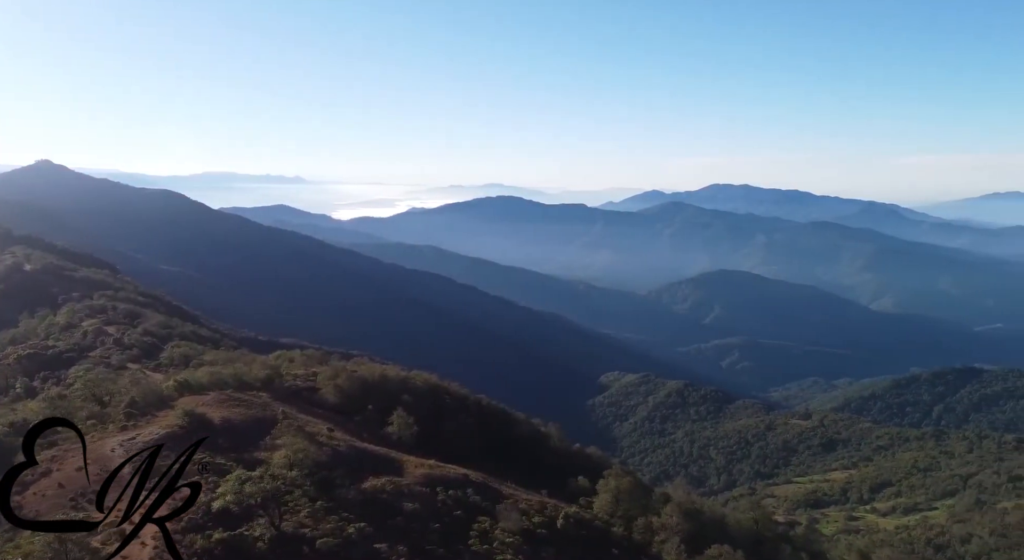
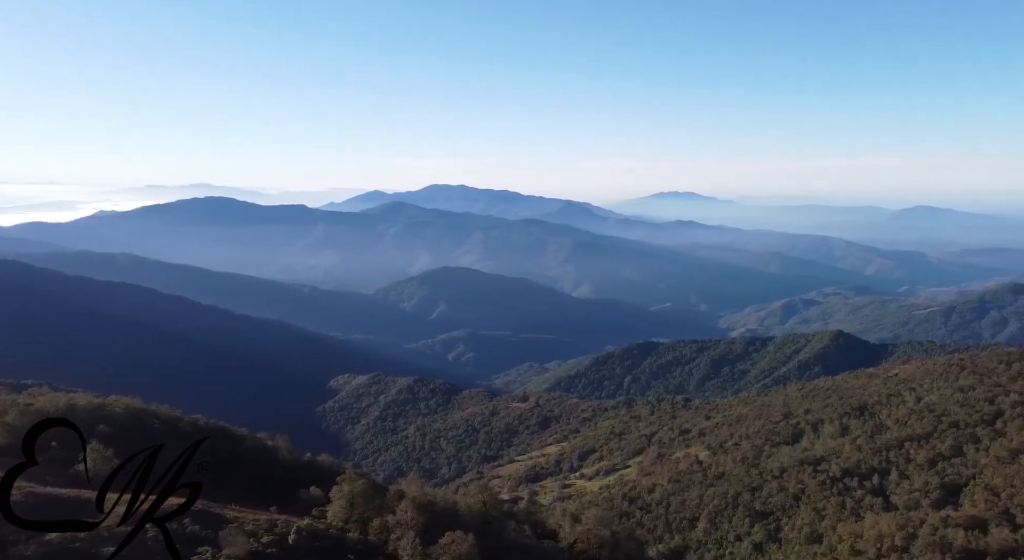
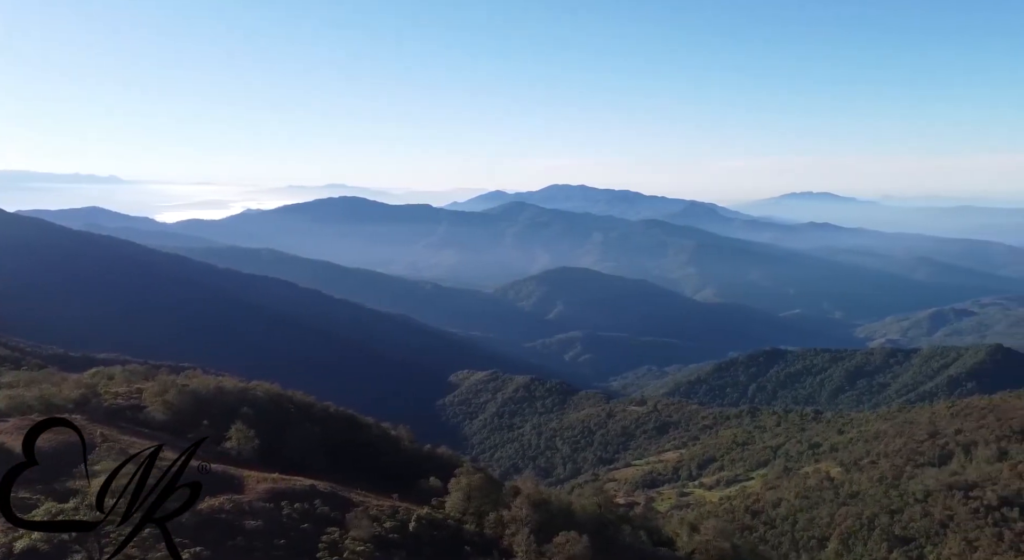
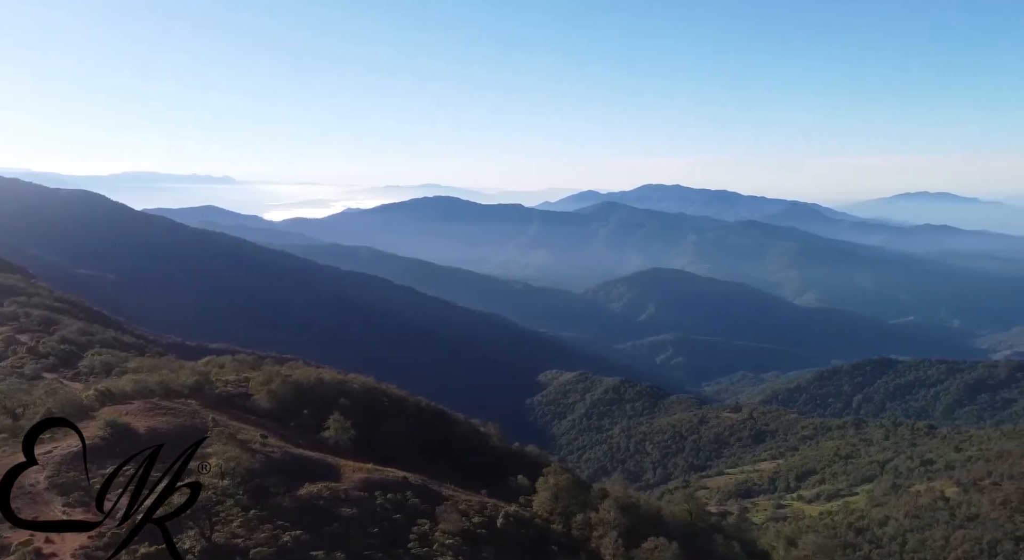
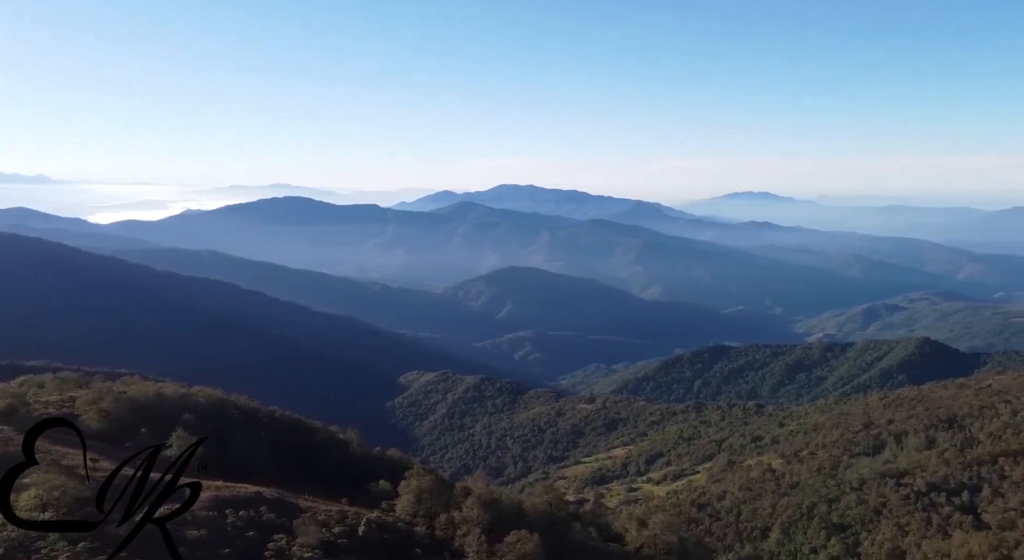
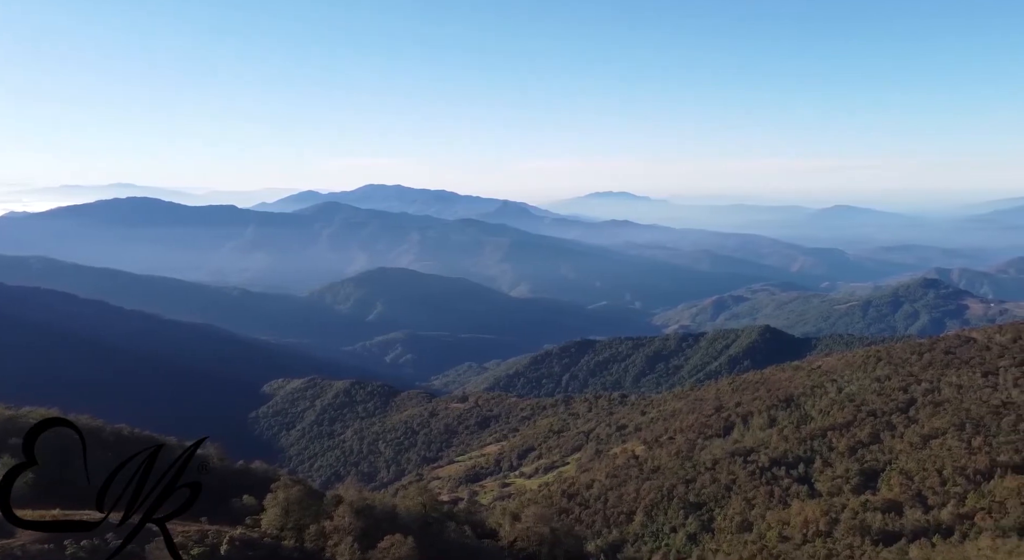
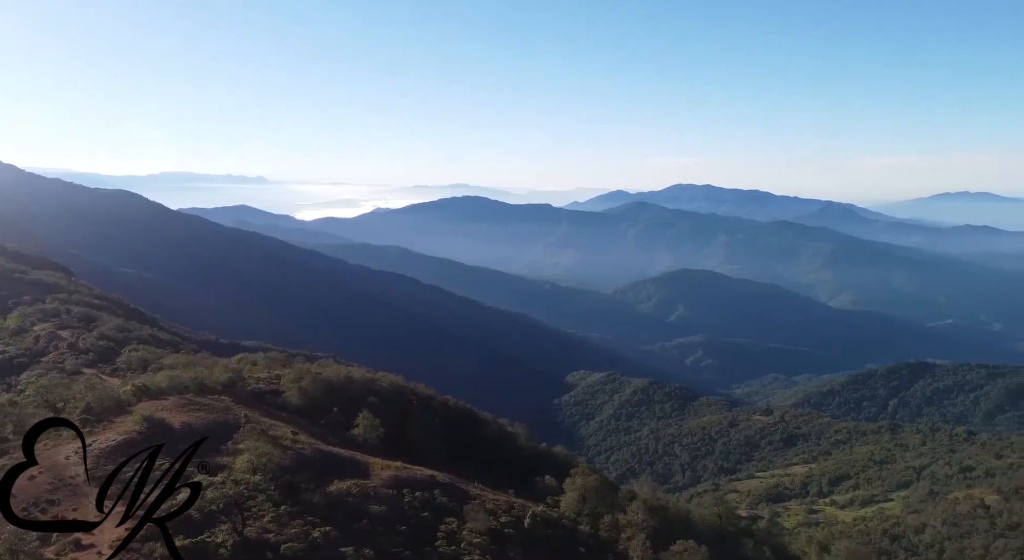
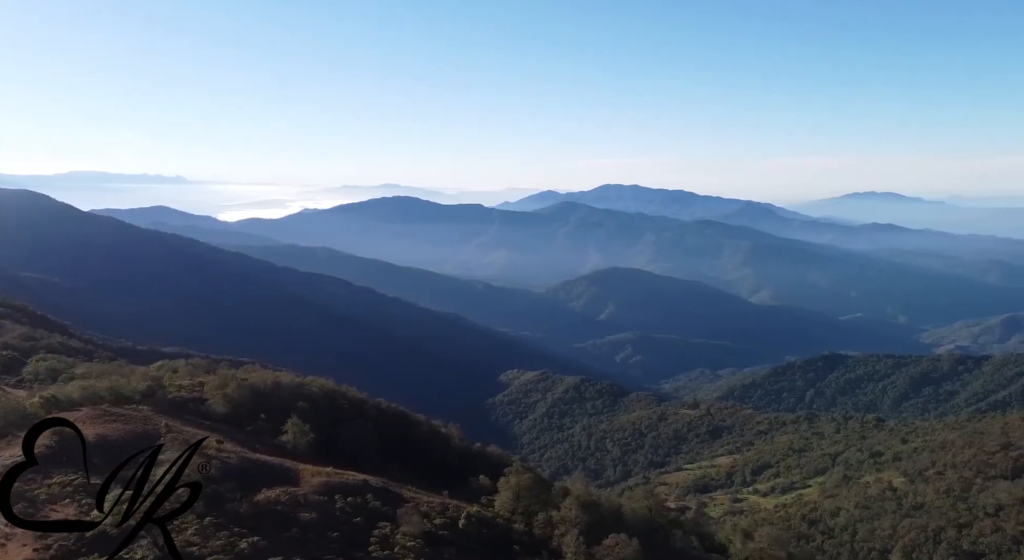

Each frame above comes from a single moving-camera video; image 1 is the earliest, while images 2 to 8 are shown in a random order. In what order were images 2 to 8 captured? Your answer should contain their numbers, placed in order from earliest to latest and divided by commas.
7, 4, 8, 3, 5, 2, 6
